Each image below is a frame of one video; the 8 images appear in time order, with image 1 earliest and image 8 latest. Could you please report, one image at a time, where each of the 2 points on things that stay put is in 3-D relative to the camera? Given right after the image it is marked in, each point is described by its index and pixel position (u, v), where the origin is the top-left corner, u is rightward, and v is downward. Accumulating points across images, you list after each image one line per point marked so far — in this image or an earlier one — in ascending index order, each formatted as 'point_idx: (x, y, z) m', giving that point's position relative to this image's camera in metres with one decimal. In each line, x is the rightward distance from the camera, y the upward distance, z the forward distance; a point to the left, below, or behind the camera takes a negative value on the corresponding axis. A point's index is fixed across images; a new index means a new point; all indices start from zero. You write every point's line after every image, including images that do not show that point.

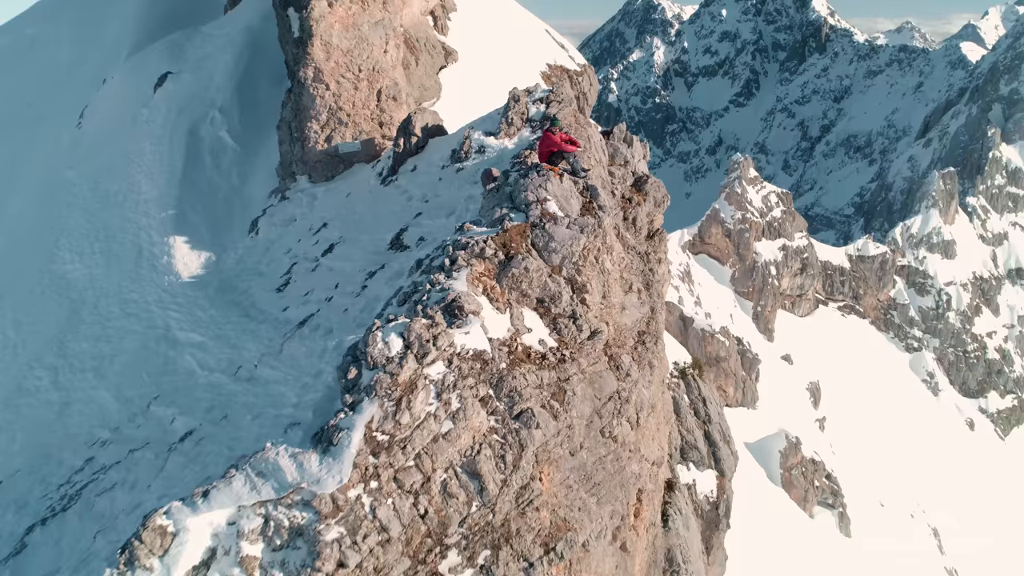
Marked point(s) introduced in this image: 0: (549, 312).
0: (+0.7, -0.5, +13.0) m
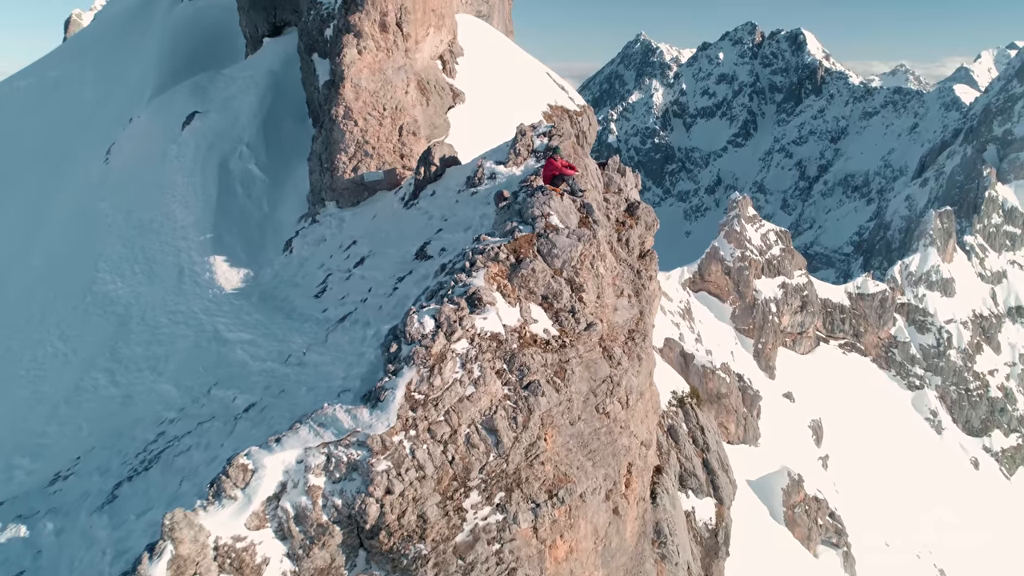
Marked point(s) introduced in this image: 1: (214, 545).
0: (+0.9, -0.4, +15.5) m
1: (-4.8, -4.2, +11.5) m
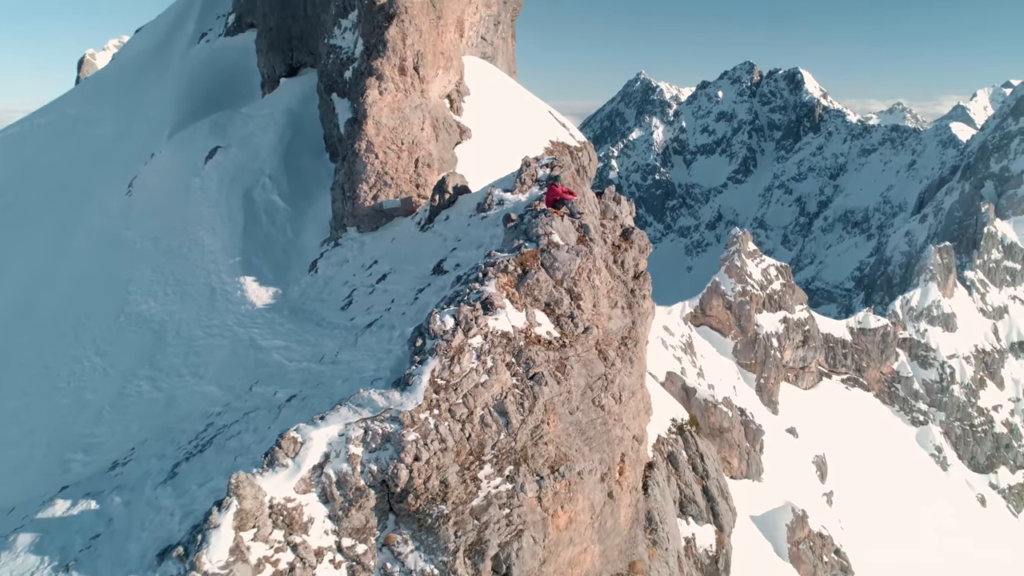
0: (+1.0, -0.6, +17.9) m
1: (-4.7, -4.1, +13.7) m
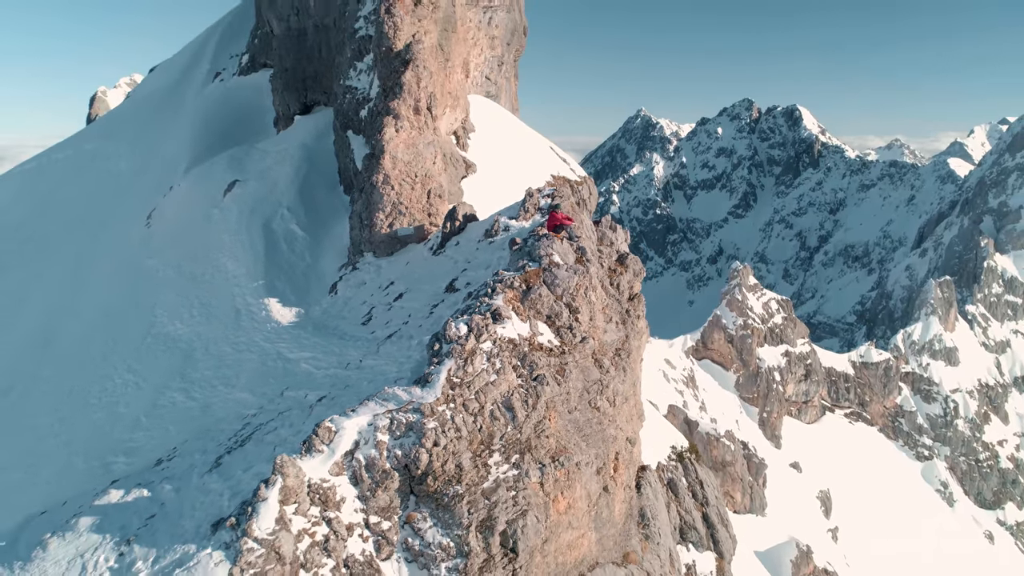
0: (+1.2, -1.0, +20.2) m
1: (-4.5, -4.3, +15.8) m
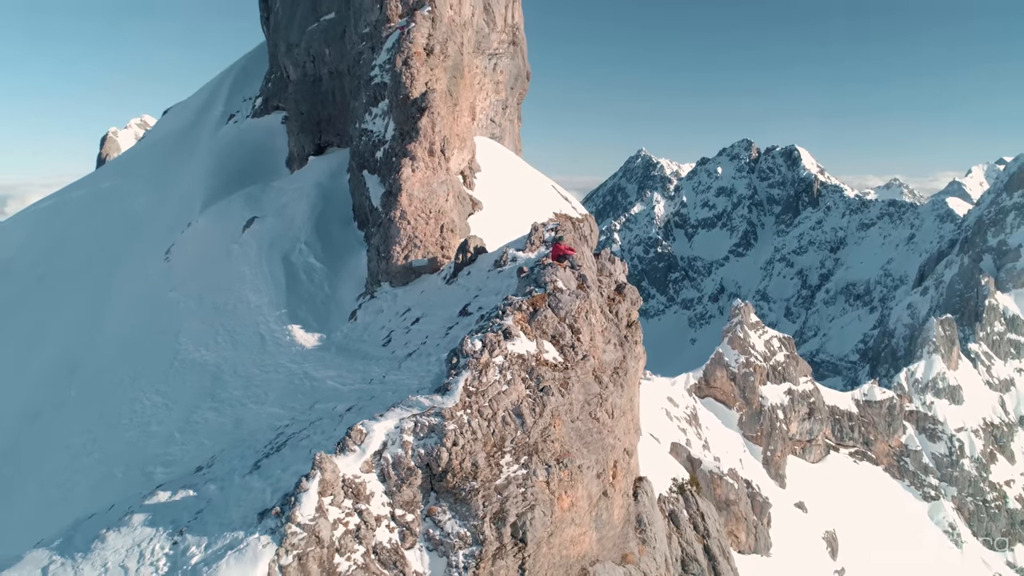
0: (+1.5, -1.7, +22.5) m
1: (-4.3, -4.8, +18.0) m
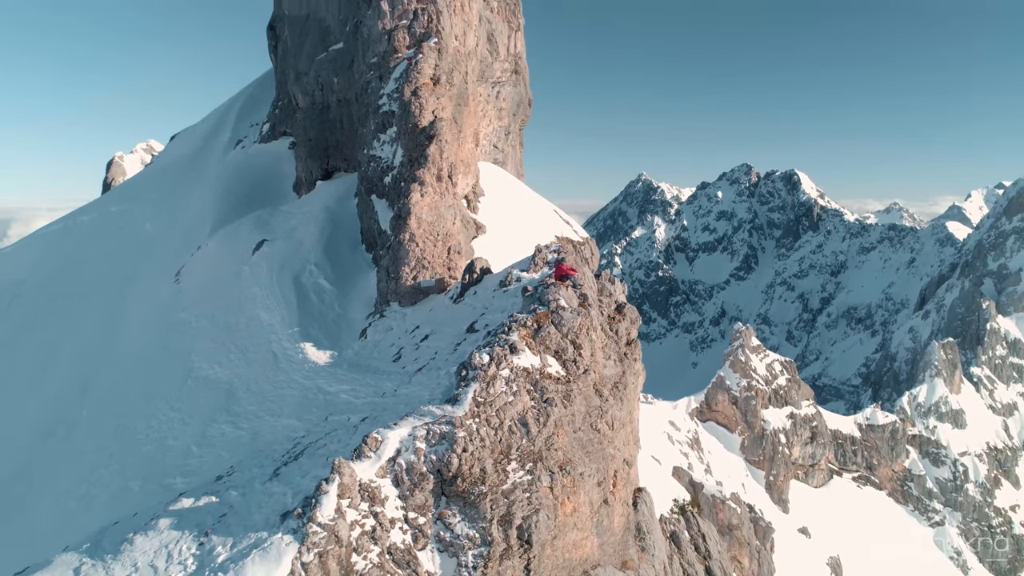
0: (+1.6, -2.3, +23.8) m
1: (-4.1, -5.2, +19.2) m
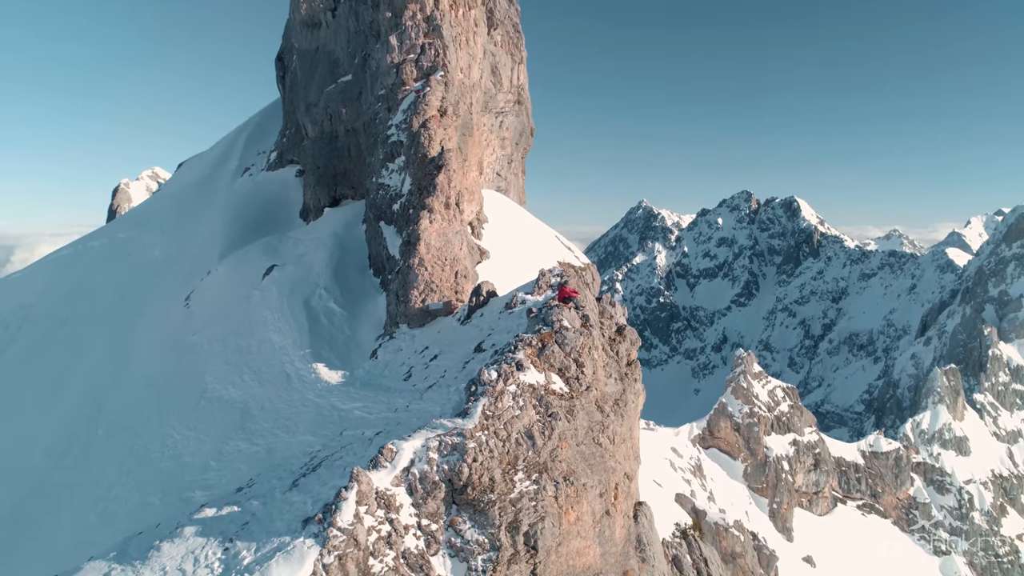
0: (+1.9, -3.0, +25.2) m
1: (-3.9, -5.8, +20.5) m
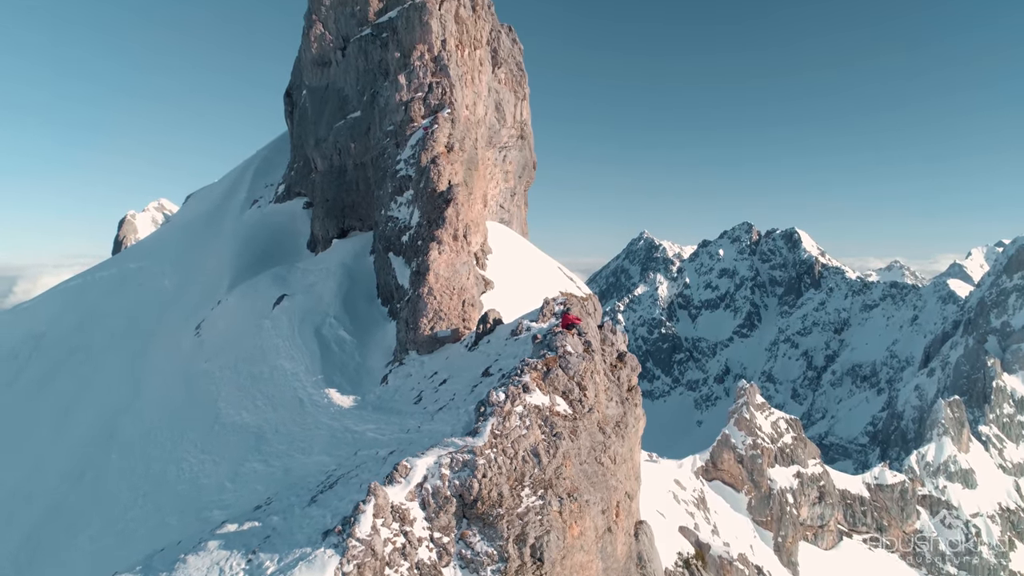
0: (+2.1, -4.1, +26.6) m
1: (-3.7, -6.6, +21.8) m
